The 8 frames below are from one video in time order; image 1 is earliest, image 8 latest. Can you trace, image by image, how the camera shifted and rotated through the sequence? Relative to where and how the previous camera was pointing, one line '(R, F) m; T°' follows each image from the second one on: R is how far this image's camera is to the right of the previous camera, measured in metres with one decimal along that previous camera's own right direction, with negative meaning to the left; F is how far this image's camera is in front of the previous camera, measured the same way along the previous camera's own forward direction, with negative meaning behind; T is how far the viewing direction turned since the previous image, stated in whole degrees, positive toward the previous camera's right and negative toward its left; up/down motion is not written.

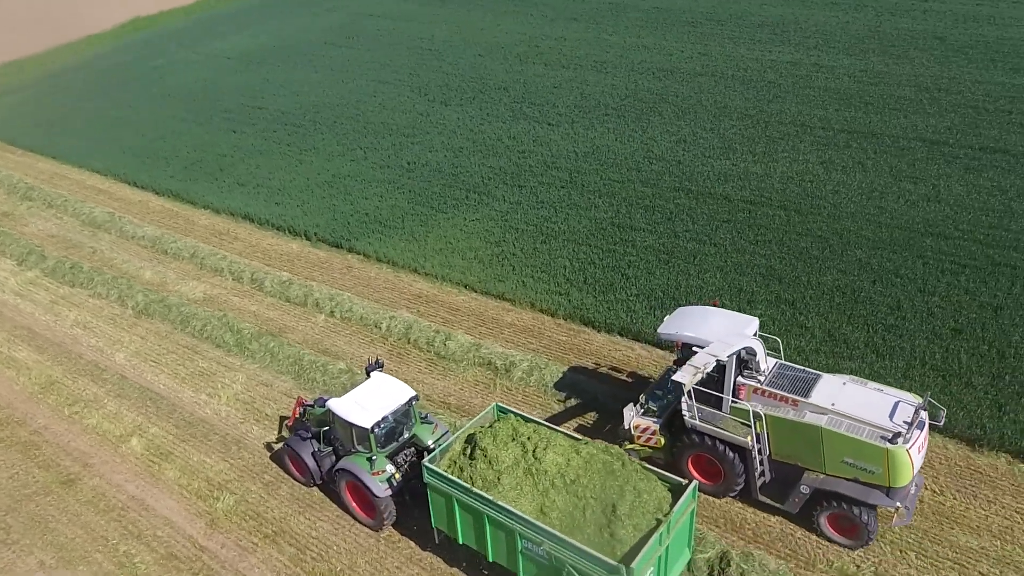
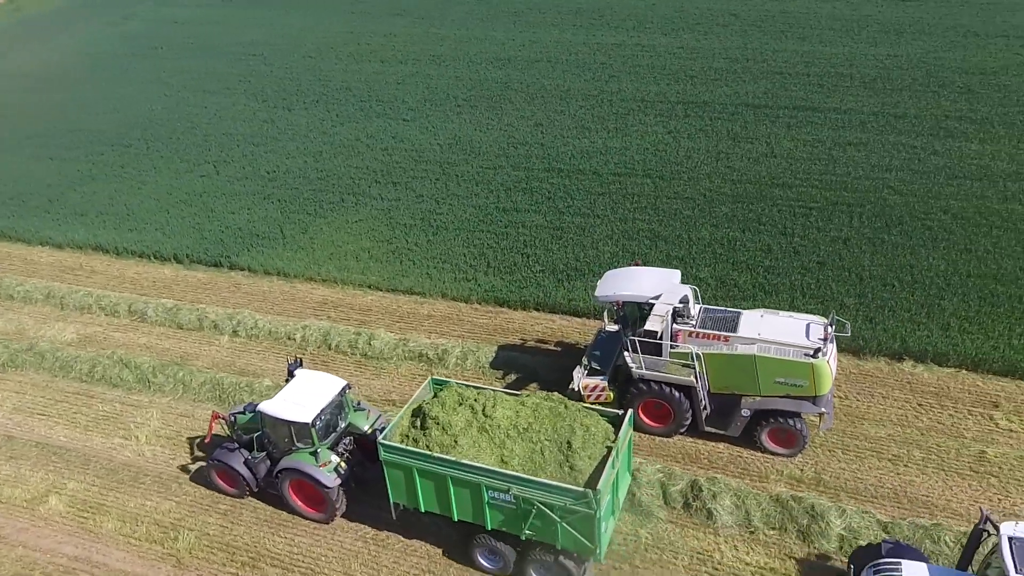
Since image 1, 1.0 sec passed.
(-1.7, -0.2) m; +13°
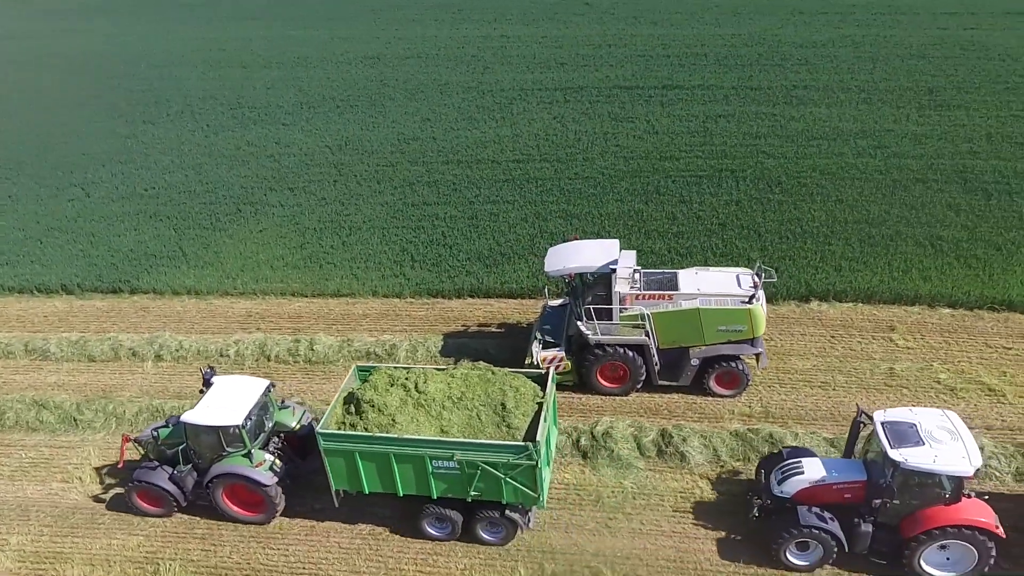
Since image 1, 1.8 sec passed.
(-1.5, -0.2) m; +11°
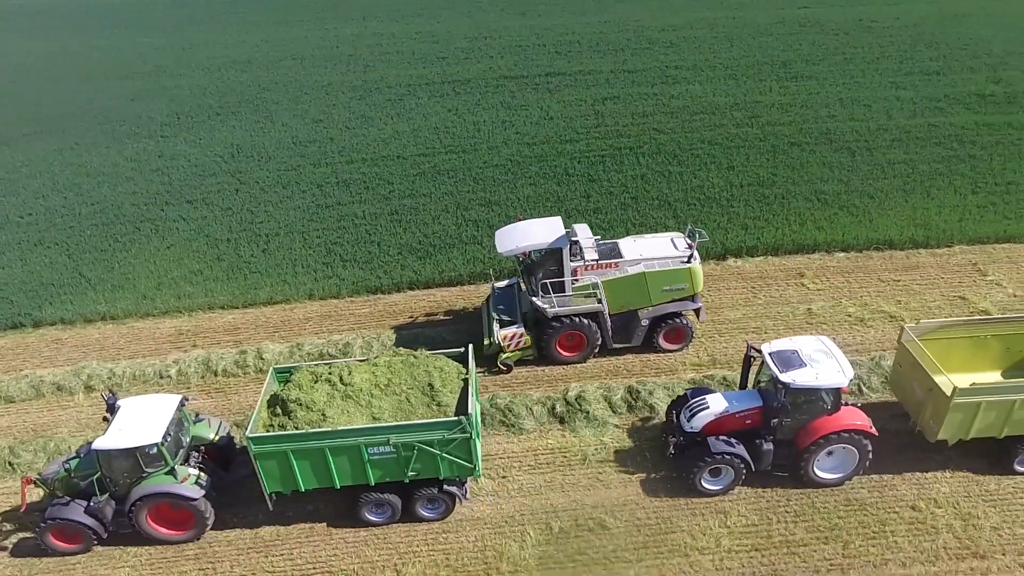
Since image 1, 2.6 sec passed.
(-1.5, -0.3) m; +10°
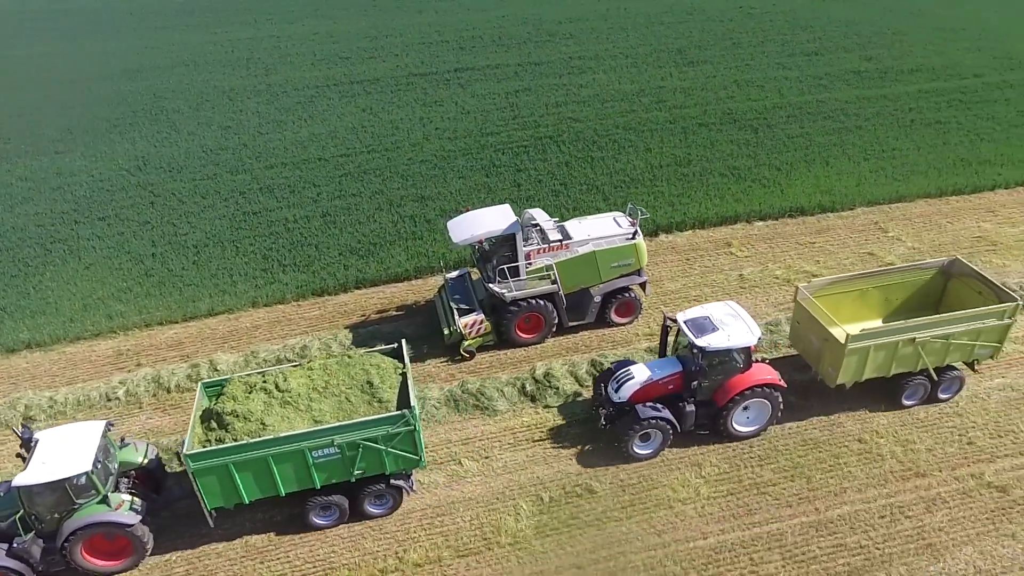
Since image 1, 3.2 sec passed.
(-1.0, -0.3) m; +8°
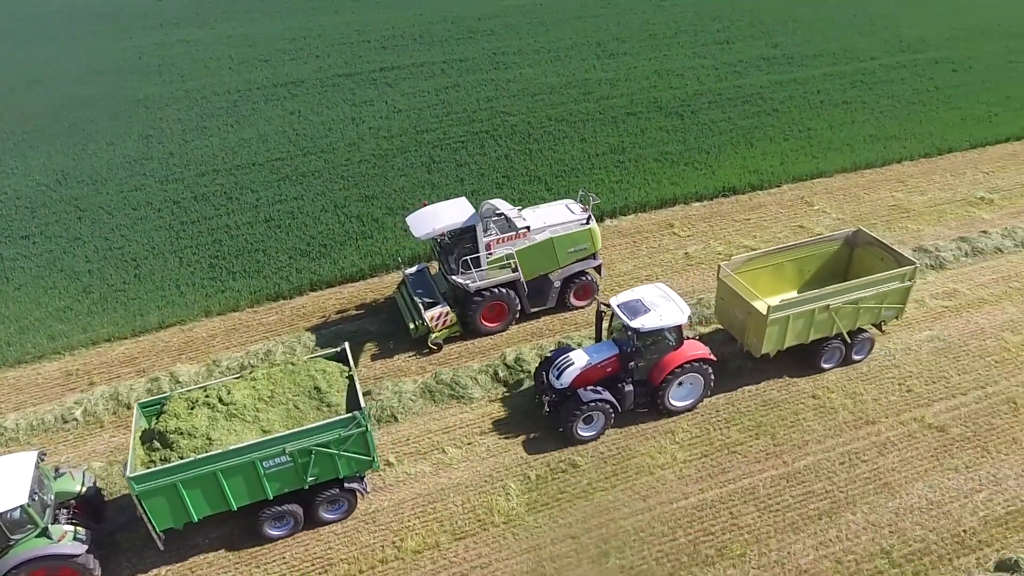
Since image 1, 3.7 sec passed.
(-0.8, -0.3) m; +6°
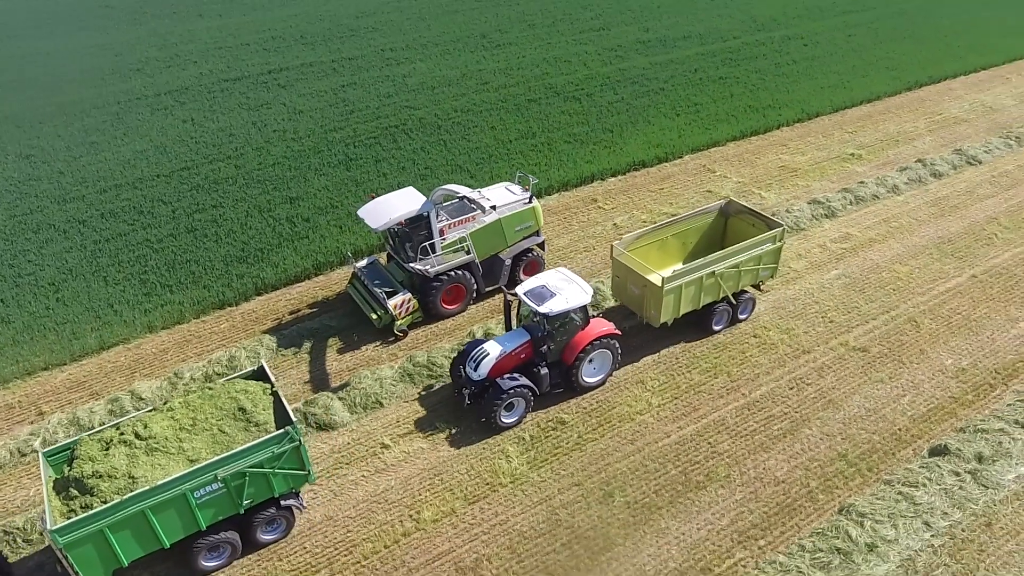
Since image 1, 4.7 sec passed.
(-1.6, -0.5) m; +10°
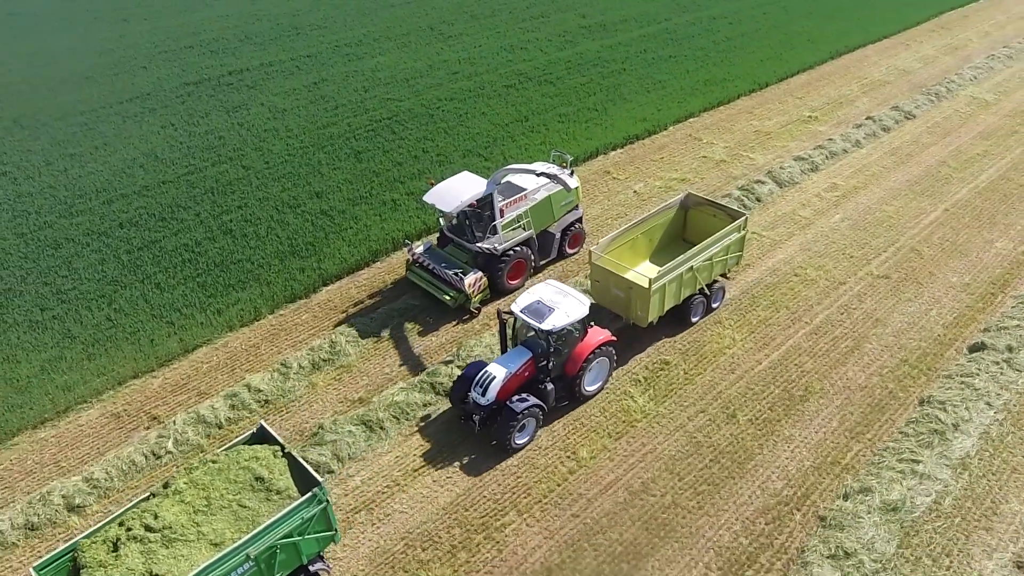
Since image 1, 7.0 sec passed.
(-3.7, -0.8) m; +9°
